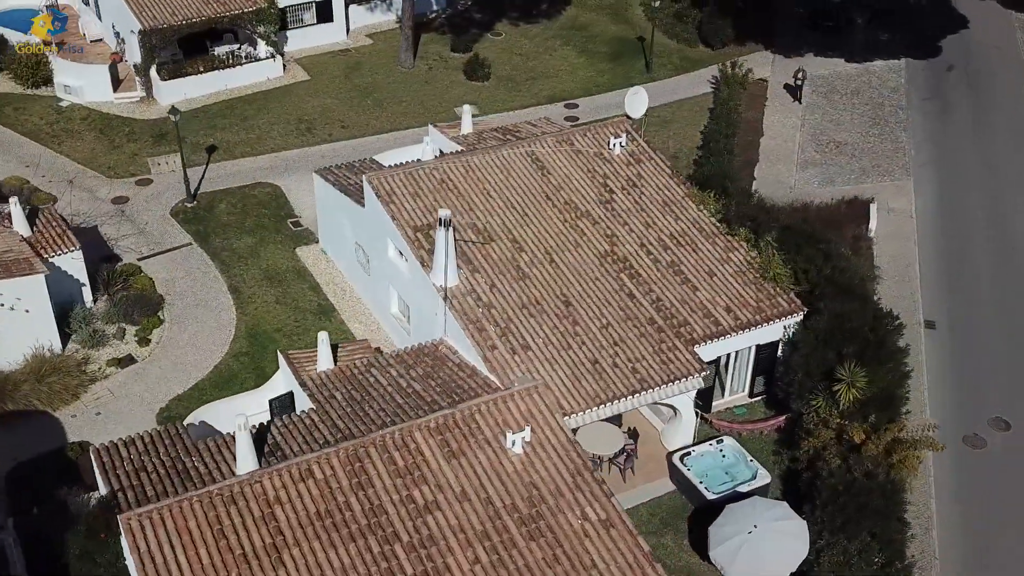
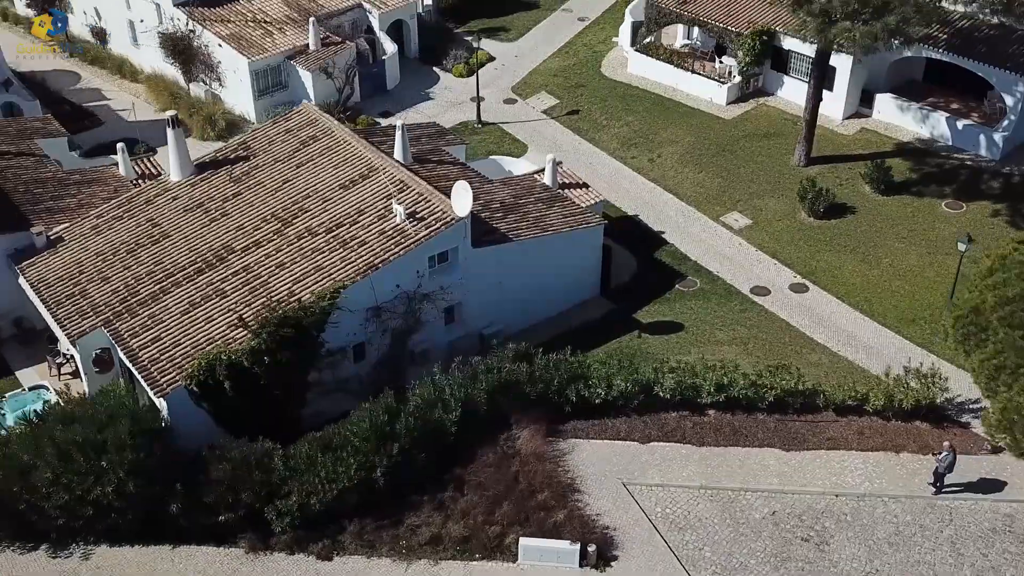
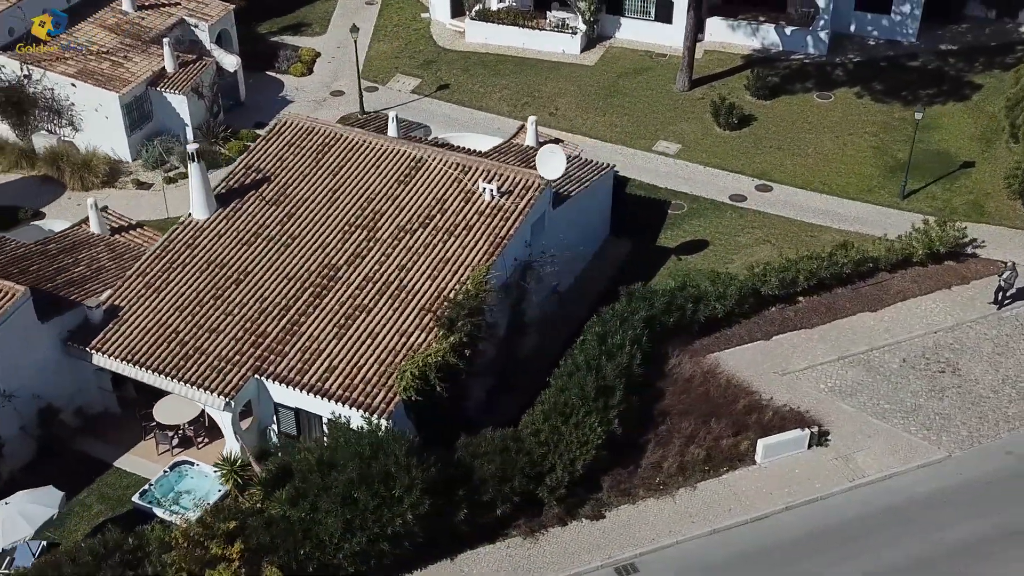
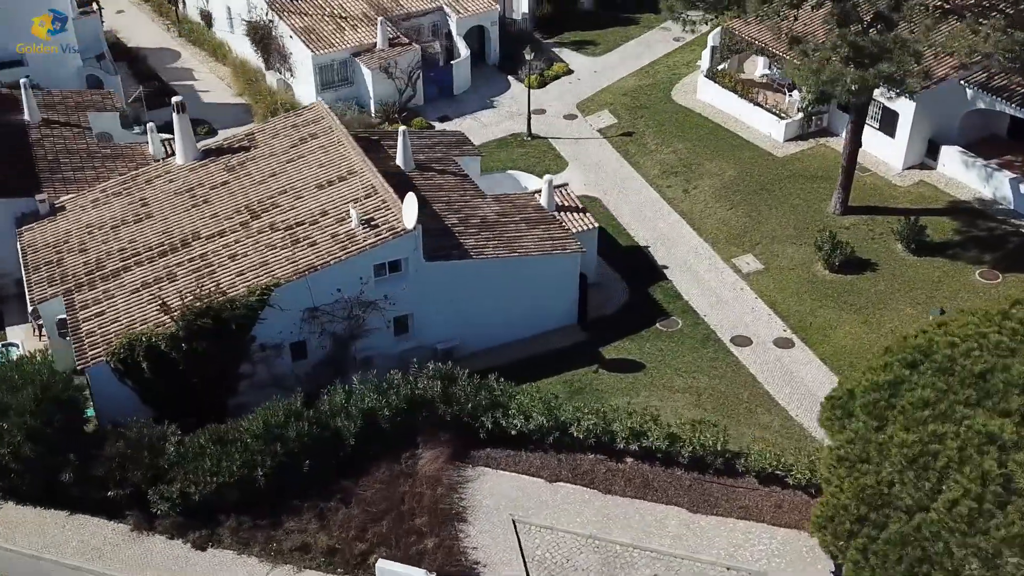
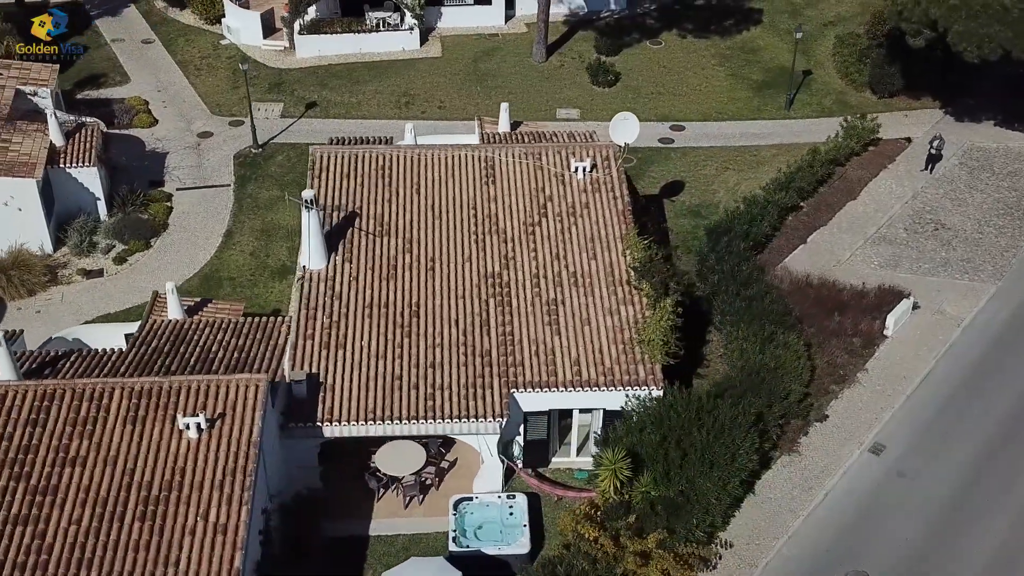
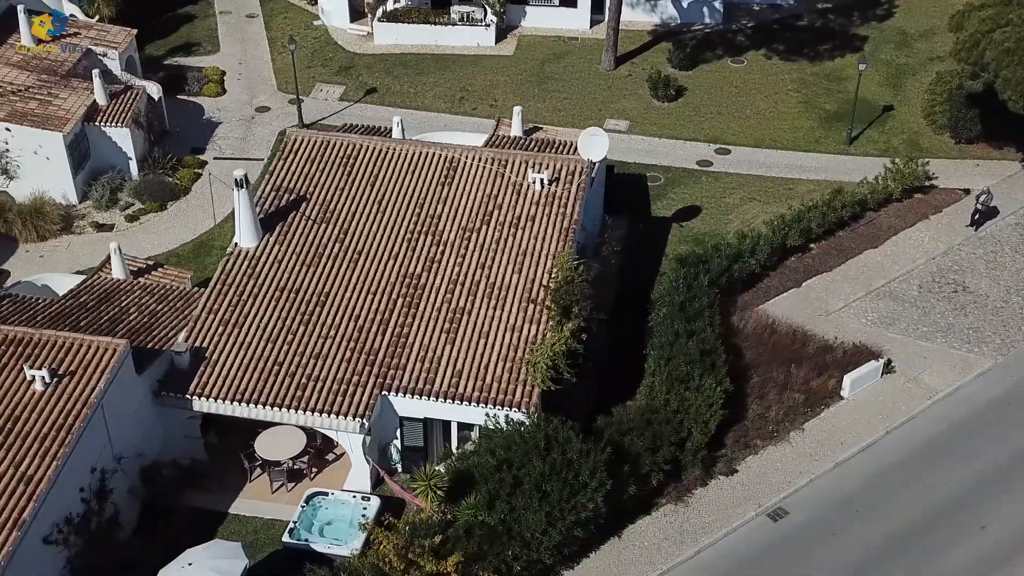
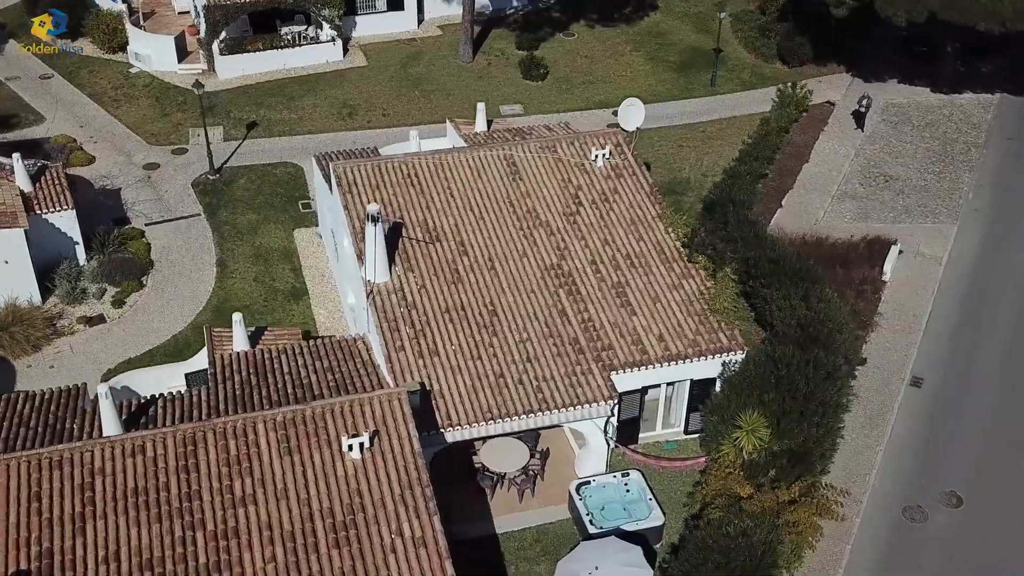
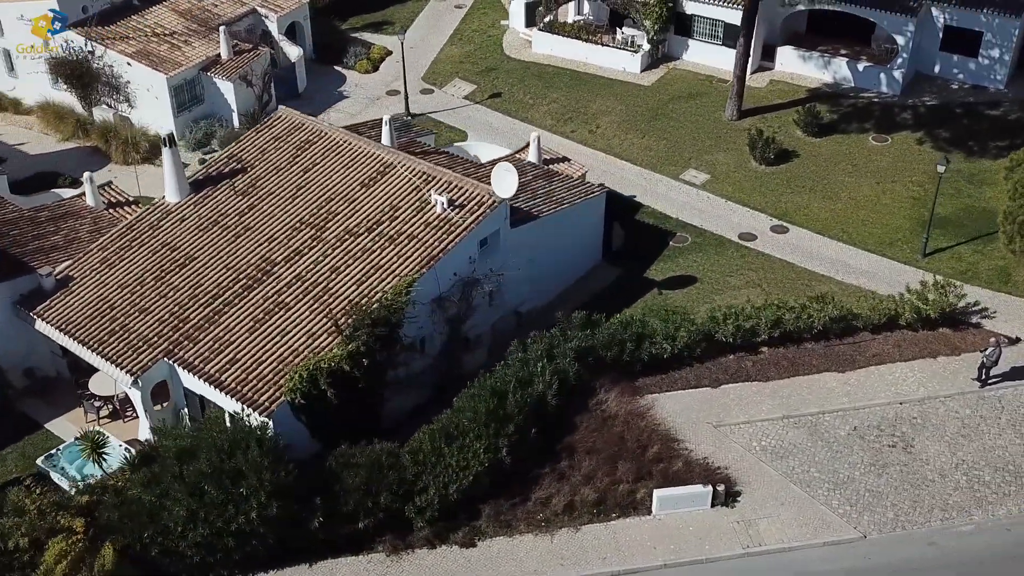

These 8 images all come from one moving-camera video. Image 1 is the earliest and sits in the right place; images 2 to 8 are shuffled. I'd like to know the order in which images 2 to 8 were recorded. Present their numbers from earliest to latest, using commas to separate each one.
7, 5, 6, 3, 8, 2, 4
